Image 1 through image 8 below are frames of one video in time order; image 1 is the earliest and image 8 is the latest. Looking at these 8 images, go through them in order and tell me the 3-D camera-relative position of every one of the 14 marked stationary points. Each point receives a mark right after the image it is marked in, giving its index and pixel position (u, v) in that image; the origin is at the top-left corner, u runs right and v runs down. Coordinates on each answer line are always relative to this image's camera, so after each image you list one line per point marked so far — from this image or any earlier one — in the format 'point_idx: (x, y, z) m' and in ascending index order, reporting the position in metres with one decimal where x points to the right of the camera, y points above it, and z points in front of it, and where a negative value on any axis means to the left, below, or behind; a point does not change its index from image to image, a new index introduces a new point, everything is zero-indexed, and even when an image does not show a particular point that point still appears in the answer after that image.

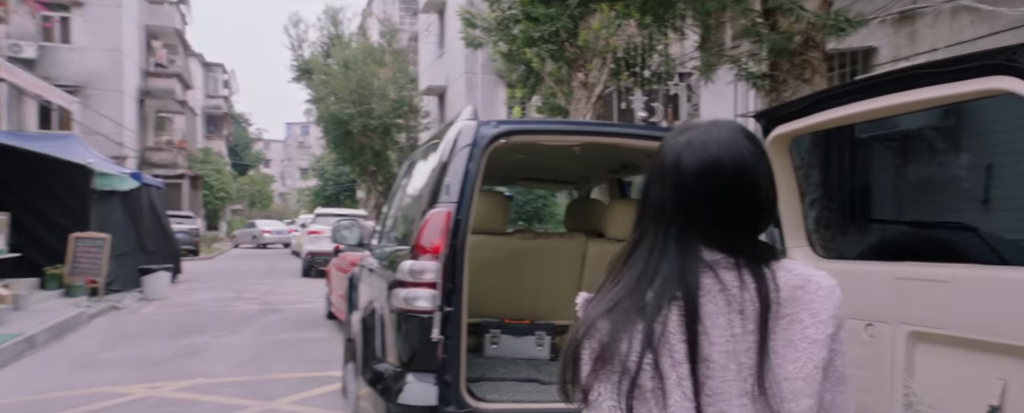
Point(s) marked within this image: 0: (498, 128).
0: (-0.1, +0.4, +3.1) m
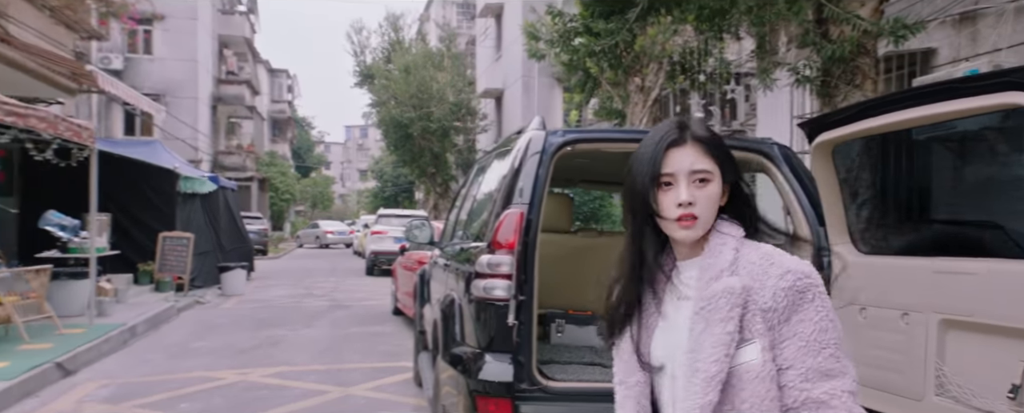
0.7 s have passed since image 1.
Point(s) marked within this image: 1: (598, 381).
0: (+0.3, +0.4, +3.5) m
1: (+0.4, -0.9, +3.2) m
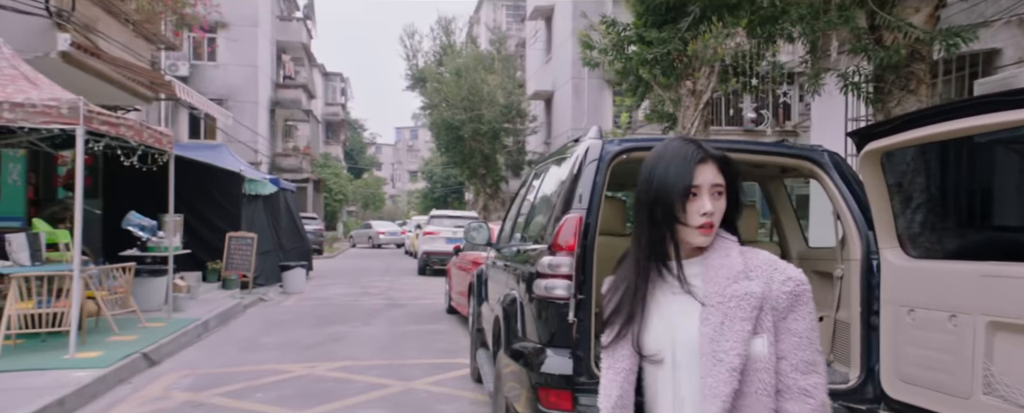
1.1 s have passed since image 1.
0: (+0.6, +0.3, +3.7) m
1: (+0.8, -0.9, +3.4) m
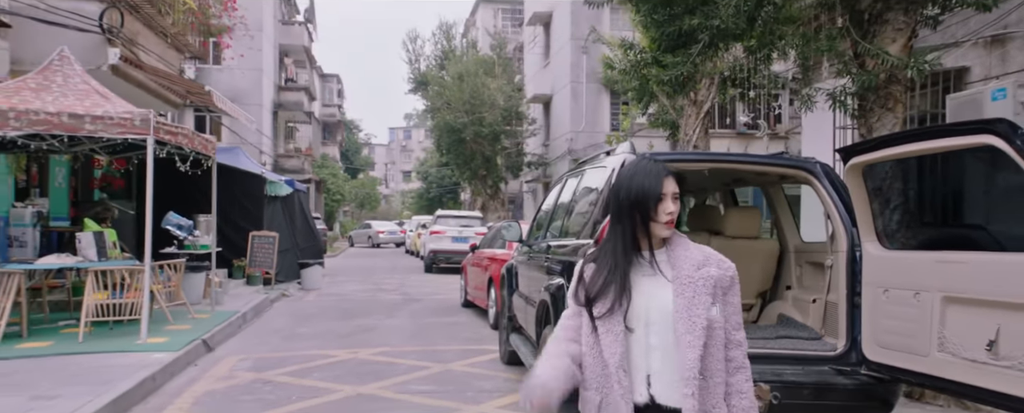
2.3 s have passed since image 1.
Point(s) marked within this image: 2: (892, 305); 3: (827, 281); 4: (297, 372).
0: (+1.0, +0.3, +4.5) m
1: (+1.1, -0.9, +4.3) m
2: (+2.2, -0.6, +3.8) m
3: (+2.2, -0.5, +4.6) m
4: (-2.4, -1.8, +7.2) m
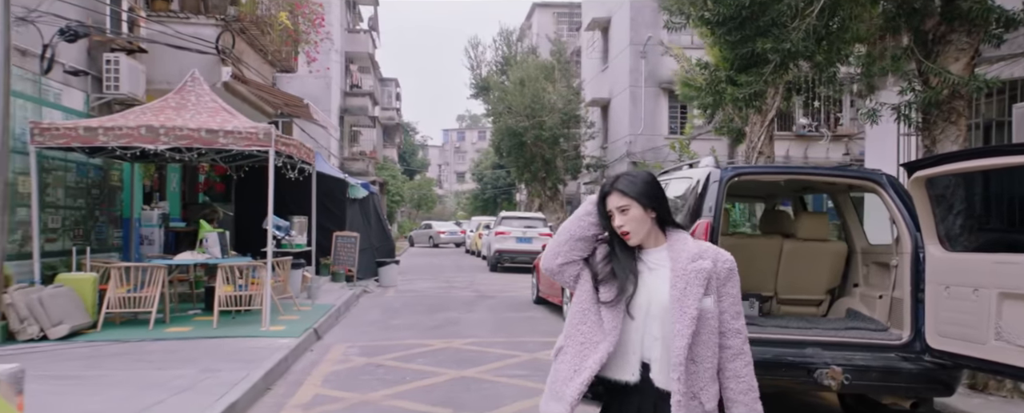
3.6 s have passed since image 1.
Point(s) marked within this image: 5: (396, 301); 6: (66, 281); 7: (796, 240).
0: (+1.8, +0.3, +5.2) m
1: (+1.9, -0.9, +4.9) m
2: (+3.0, -0.6, +4.3) m
3: (+3.0, -0.6, +5.2) m
4: (-1.4, -1.9, +8.1) m
5: (-2.6, -2.1, +14.3) m
6: (-5.6, -0.9, +8.1) m
7: (+2.5, -0.3, +5.8) m
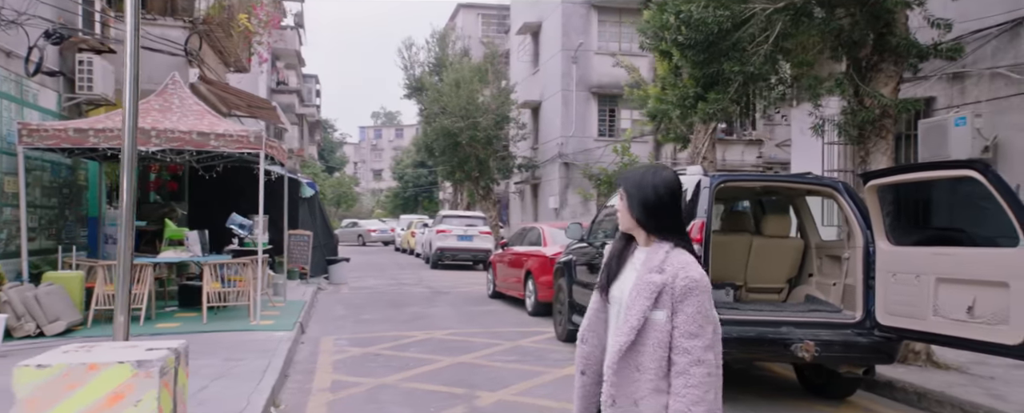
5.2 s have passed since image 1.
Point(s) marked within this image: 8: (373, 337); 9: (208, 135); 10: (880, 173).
0: (+2.0, +0.3, +6.1) m
1: (+2.1, -1.0, +5.9) m
2: (+3.2, -0.7, +5.5) m
3: (+3.2, -0.6, +6.3) m
4: (-1.5, -1.9, +8.6) m
5: (-3.6, -2.1, +14.6) m
6: (-5.7, -0.9, +8.0) m
7: (+2.6, -0.3, +6.8) m
8: (-2.0, -1.9, +9.4) m
9: (-4.1, +1.0, +8.7) m
10: (+3.2, +0.3, +5.6) m
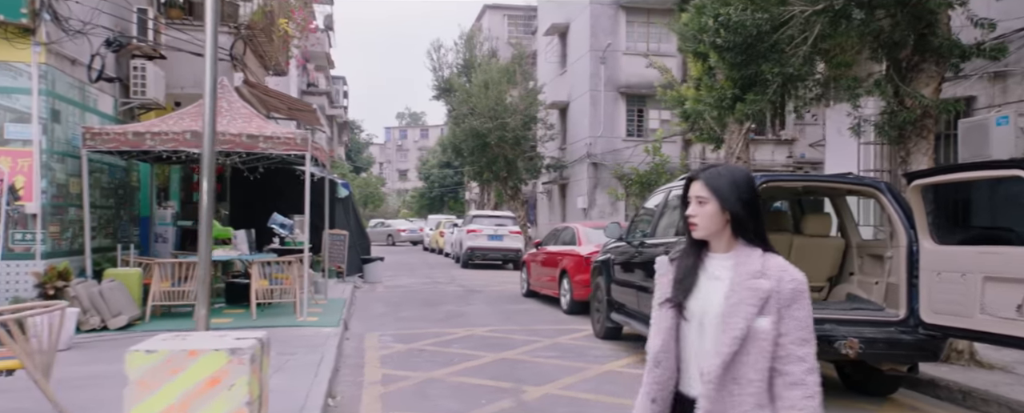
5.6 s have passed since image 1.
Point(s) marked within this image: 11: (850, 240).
0: (+2.4, +0.3, +6.2) m
1: (+2.5, -0.9, +6.0) m
2: (+3.7, -0.6, +5.5) m
3: (+3.7, -0.6, +6.4) m
4: (-1.0, -1.9, +8.9) m
5: (-2.8, -2.1, +14.9) m
6: (-5.2, -0.9, +8.4) m
7: (+3.1, -0.3, +6.9) m
8: (-1.5, -1.9, +9.7) m
9: (-3.5, +1.0, +9.0) m
10: (+3.6, +0.3, +5.6) m
11: (+3.6, -0.4, +7.0) m
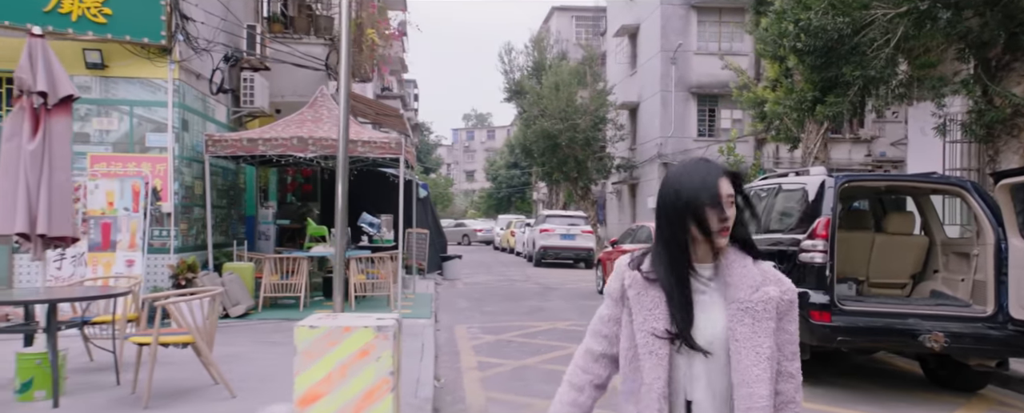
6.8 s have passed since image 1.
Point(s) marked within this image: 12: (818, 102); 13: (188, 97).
0: (+3.3, +0.3, +6.4) m
1: (+3.4, -0.9, +6.2) m
2: (+4.5, -0.6, +5.6) m
3: (+4.6, -0.6, +6.4) m
4: (+0.2, -1.9, +9.4) m
5: (-1.0, -2.1, +15.5) m
6: (-4.0, -0.9, +9.3) m
7: (+4.1, -0.3, +7.0) m
8: (-0.2, -1.9, +10.2) m
9: (-2.4, +1.0, +9.8) m
10: (+4.4, +0.3, +5.7) m
11: (+4.6, -0.4, +7.0) m
12: (+4.2, +1.5, +9.0) m
13: (-4.5, +1.5, +9.0) m
